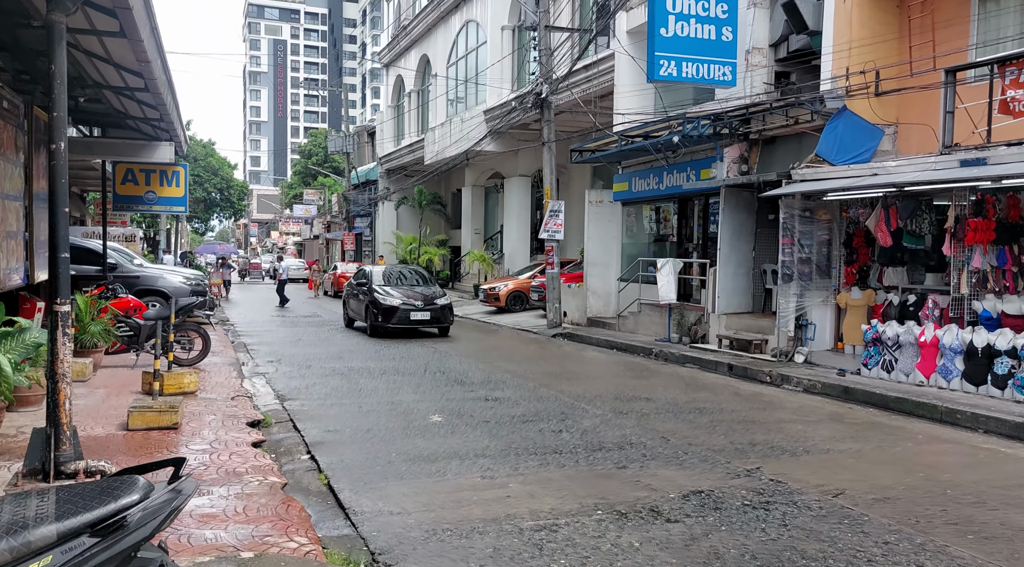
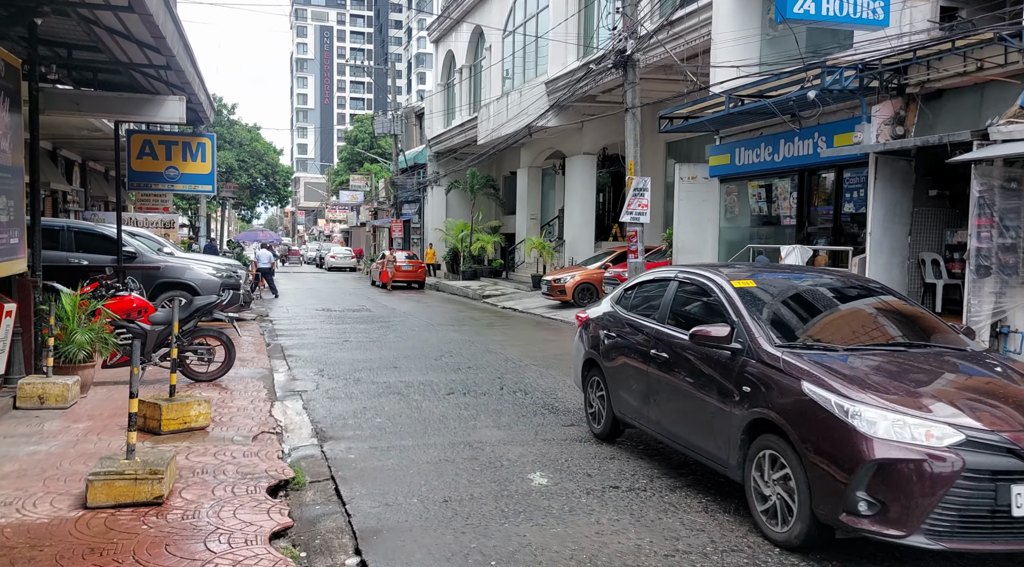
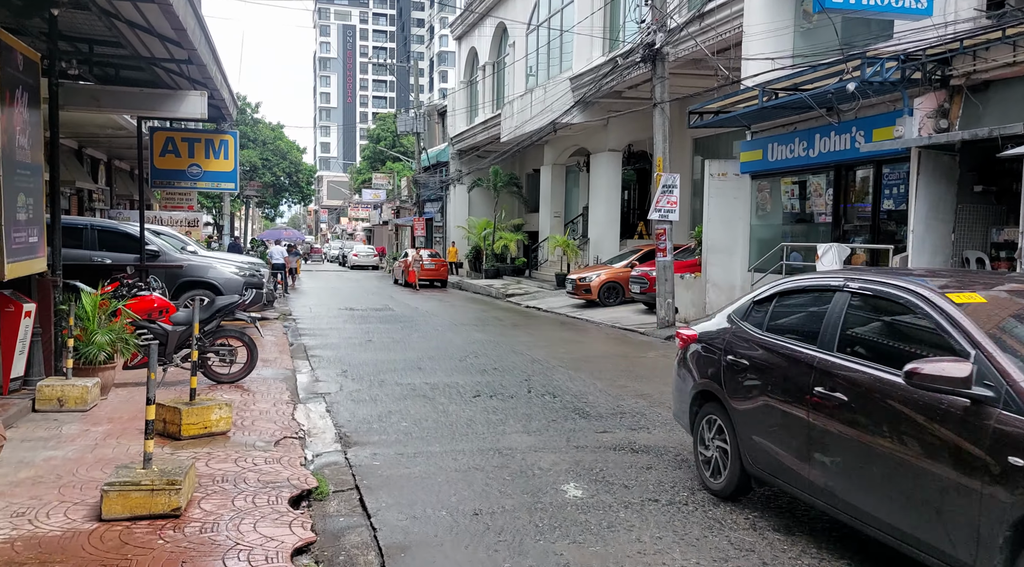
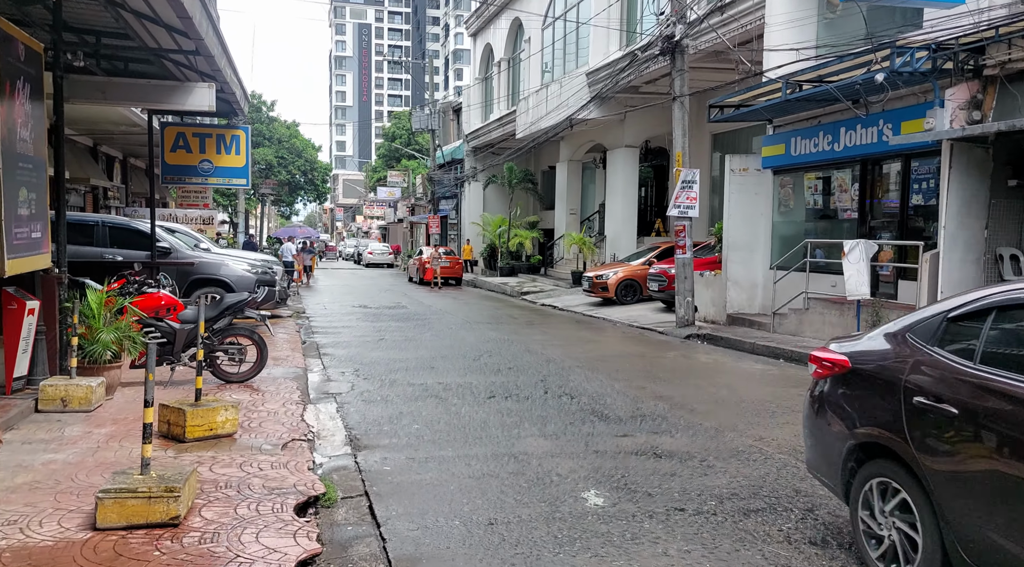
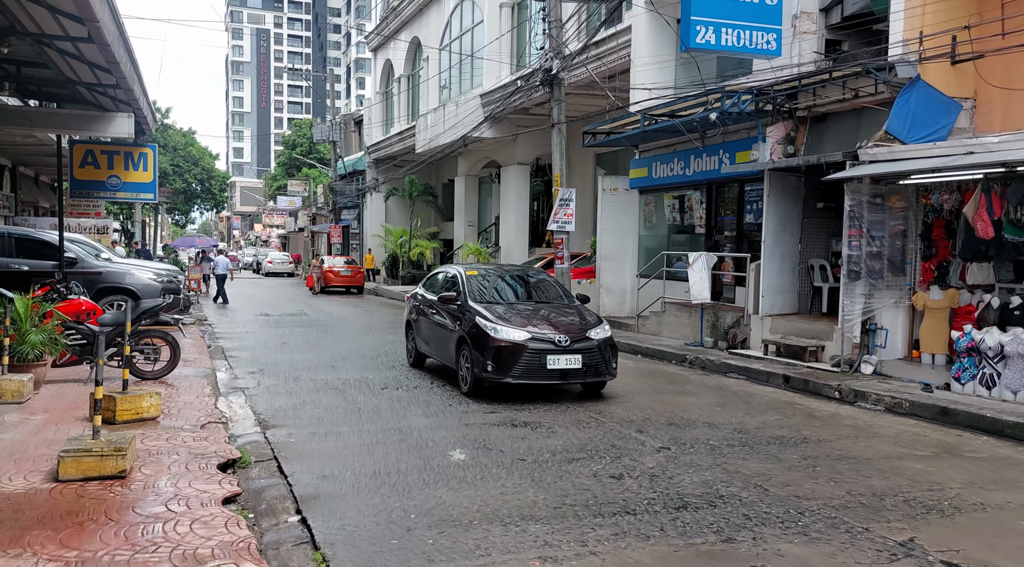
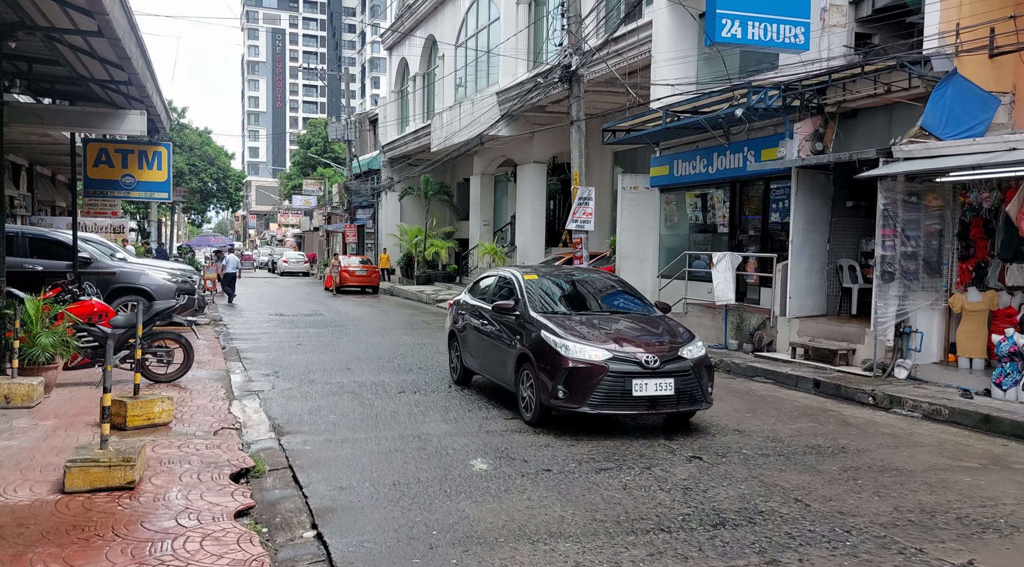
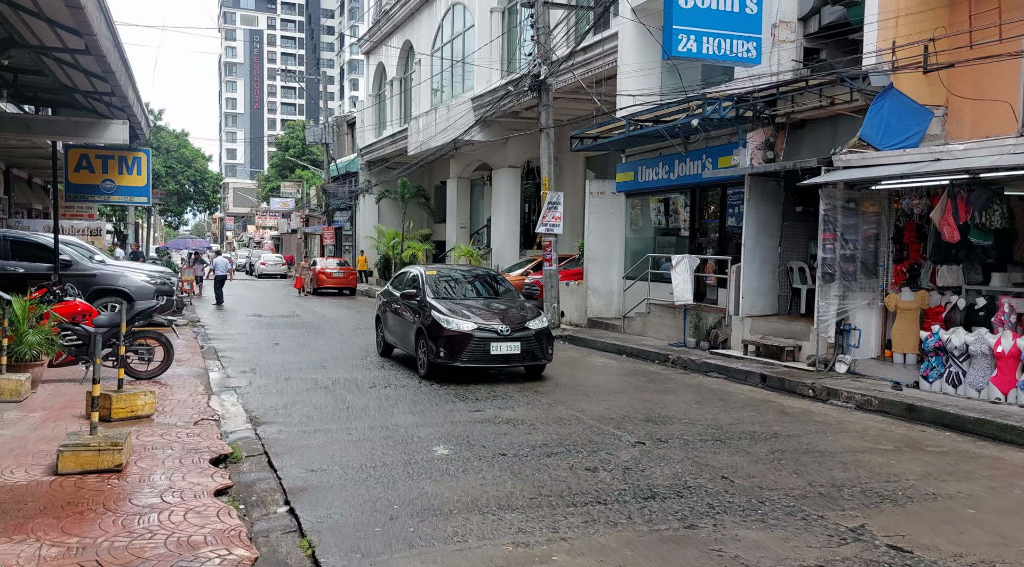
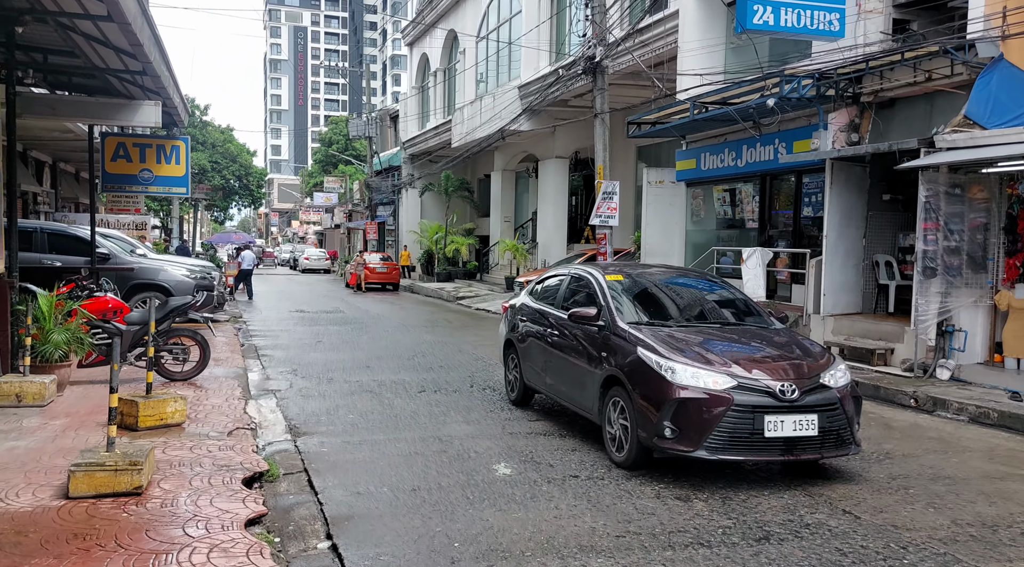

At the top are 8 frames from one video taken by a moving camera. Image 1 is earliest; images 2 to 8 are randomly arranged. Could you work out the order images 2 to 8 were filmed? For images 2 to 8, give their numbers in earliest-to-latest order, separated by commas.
7, 5, 6, 8, 2, 3, 4
